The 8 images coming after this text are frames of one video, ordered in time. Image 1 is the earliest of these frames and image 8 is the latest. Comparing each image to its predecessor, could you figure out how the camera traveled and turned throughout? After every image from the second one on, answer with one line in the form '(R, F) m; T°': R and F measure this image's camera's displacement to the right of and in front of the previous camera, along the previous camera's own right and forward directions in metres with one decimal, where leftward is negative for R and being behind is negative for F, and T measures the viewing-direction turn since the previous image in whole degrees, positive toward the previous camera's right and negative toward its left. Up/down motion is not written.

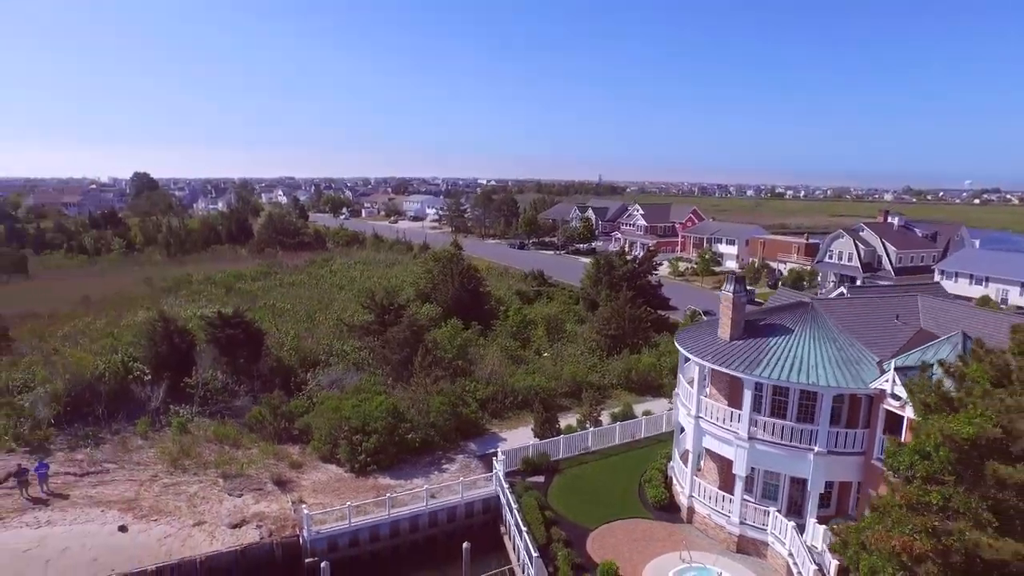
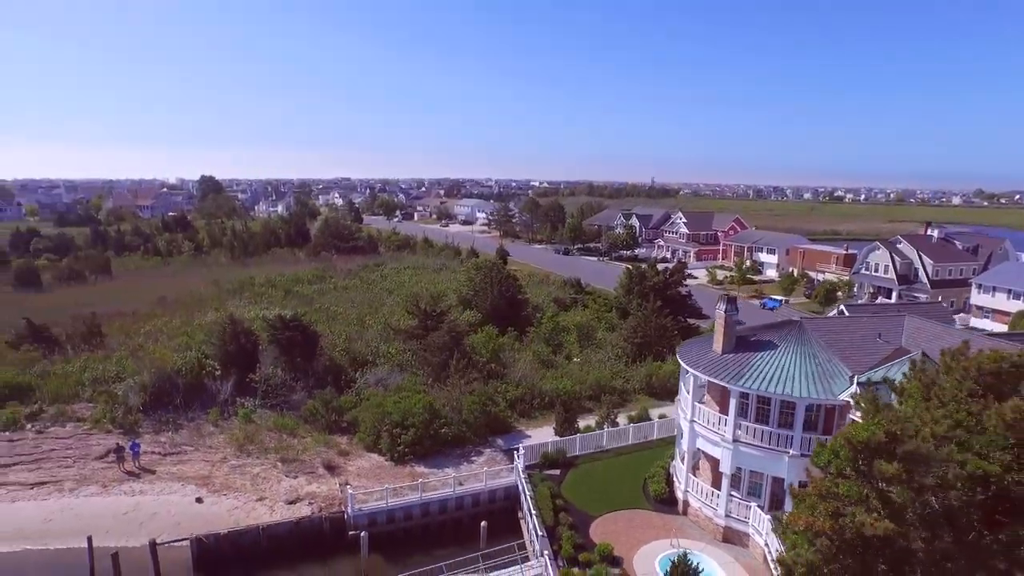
(+0.9, -2.3) m; -4°
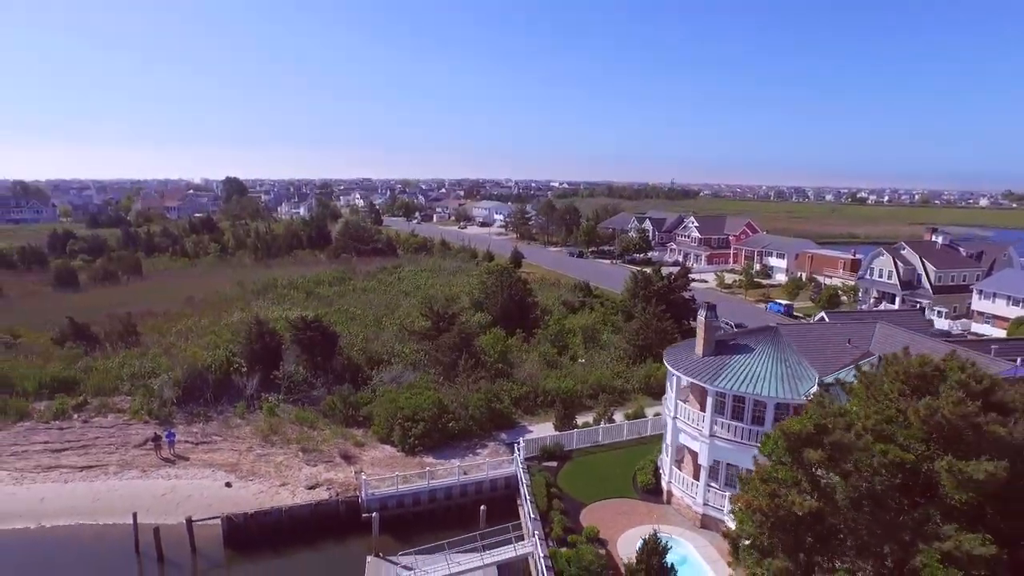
(+0.6, -1.8) m; -2°
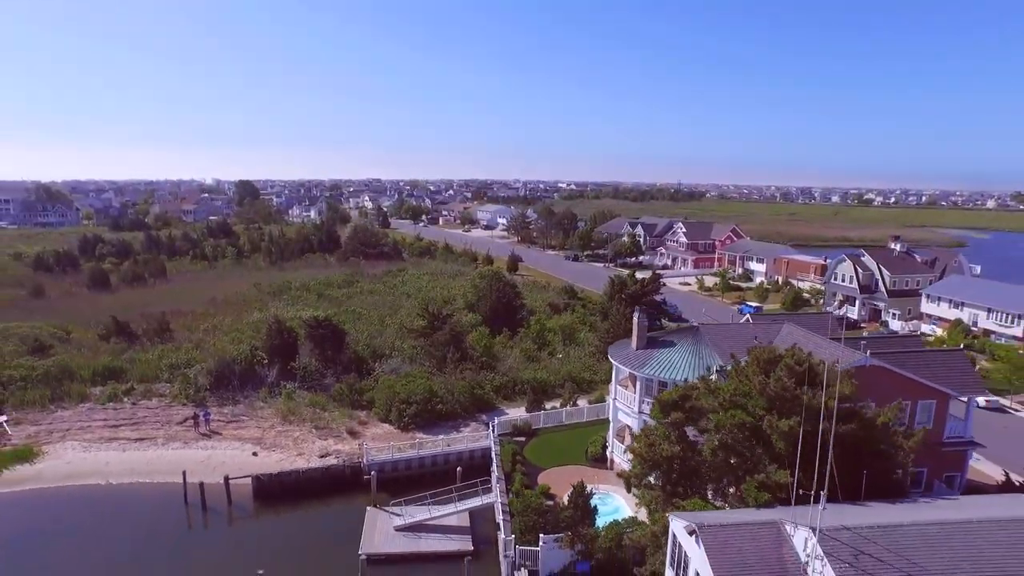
(+1.3, -4.7) m; -1°
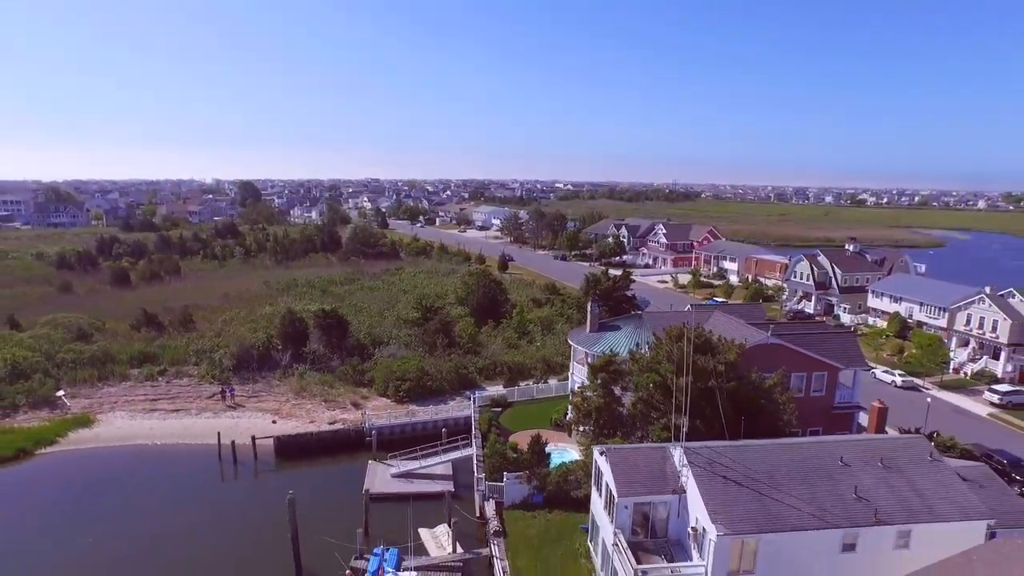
(+1.0, -5.2) m; 0°
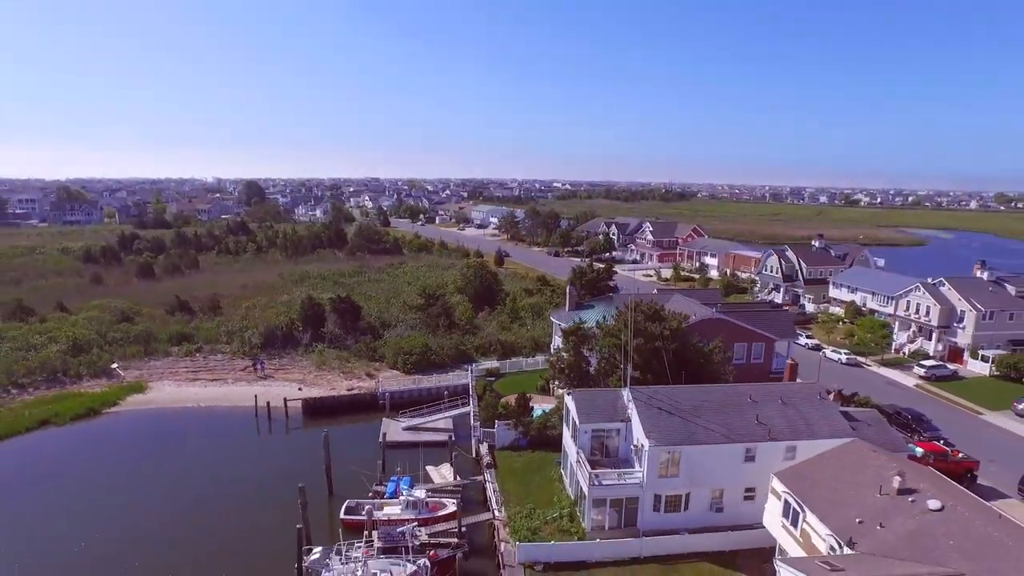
(+0.4, -5.4) m; 0°
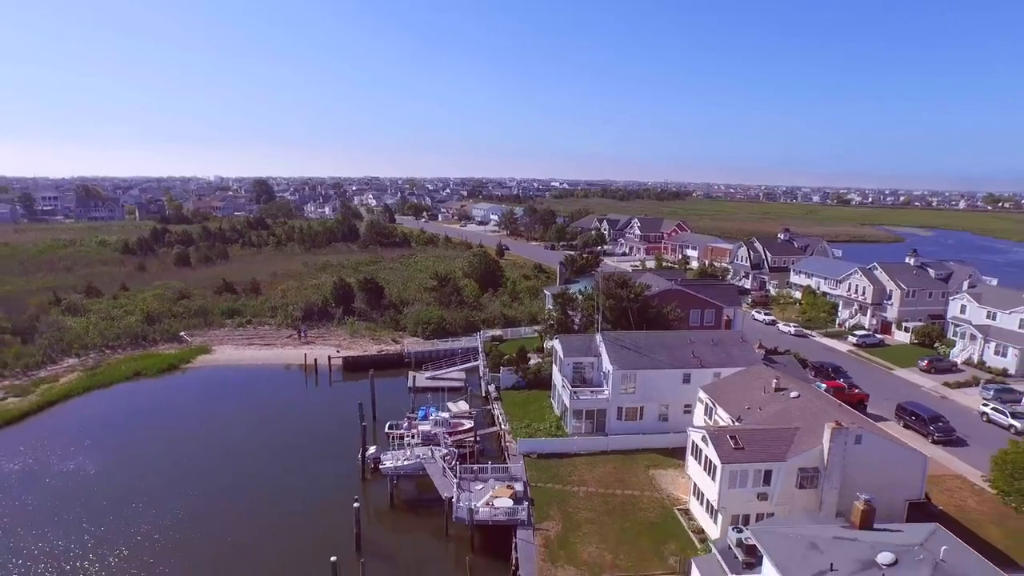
(-0.2, -8.1) m; 0°
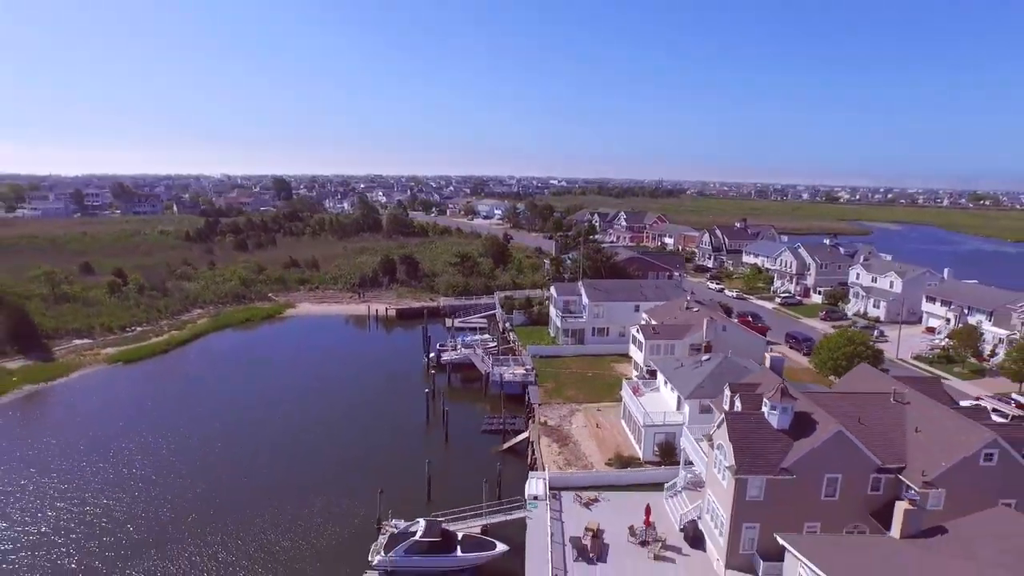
(-0.8, -15.3) m; 0°
